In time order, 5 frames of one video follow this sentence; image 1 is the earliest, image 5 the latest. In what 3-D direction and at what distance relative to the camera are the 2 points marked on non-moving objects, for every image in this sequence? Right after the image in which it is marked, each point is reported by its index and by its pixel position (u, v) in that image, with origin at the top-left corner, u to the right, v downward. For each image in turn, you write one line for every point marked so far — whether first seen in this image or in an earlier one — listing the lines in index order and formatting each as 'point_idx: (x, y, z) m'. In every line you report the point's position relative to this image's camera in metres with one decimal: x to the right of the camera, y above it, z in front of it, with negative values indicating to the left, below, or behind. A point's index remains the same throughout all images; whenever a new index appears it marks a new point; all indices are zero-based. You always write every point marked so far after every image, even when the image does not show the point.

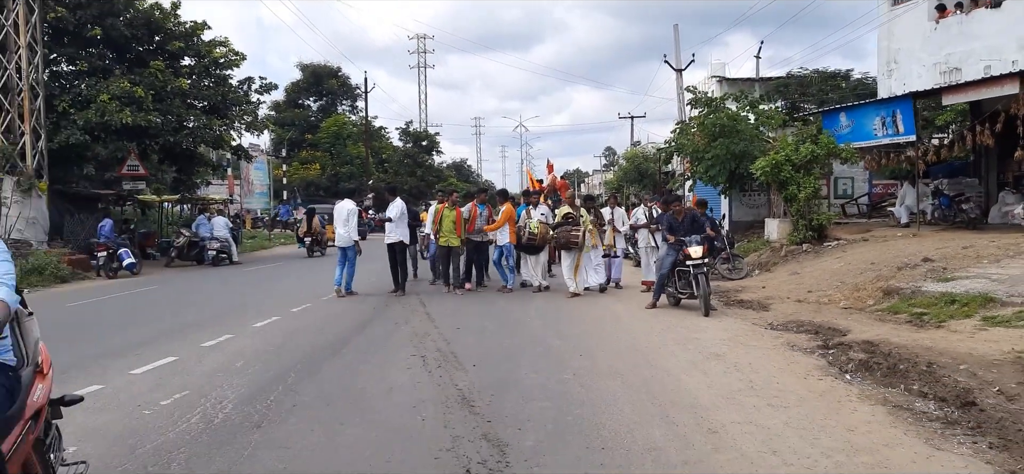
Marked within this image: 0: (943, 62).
0: (+9.4, +3.8, +16.5) m
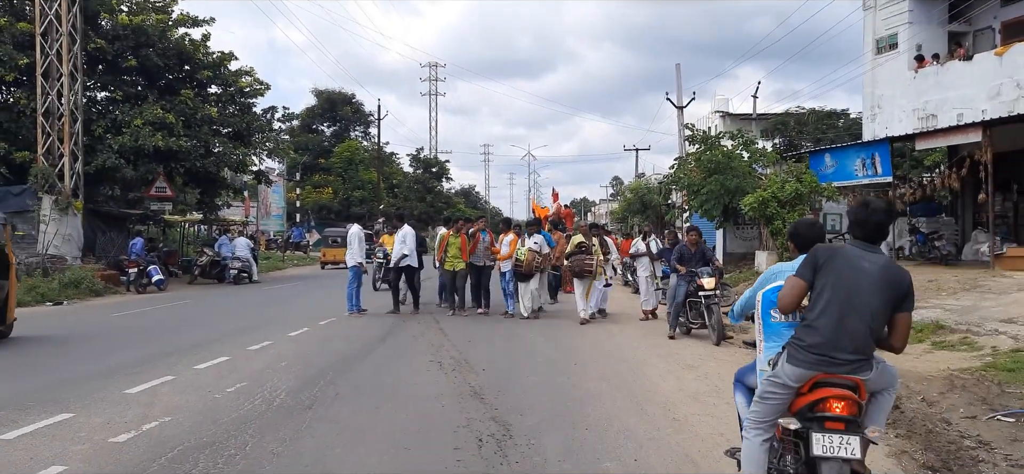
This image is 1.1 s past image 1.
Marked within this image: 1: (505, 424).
0: (+9.6, +3.0, +17.7) m
1: (-0.1, -1.4, +5.7) m
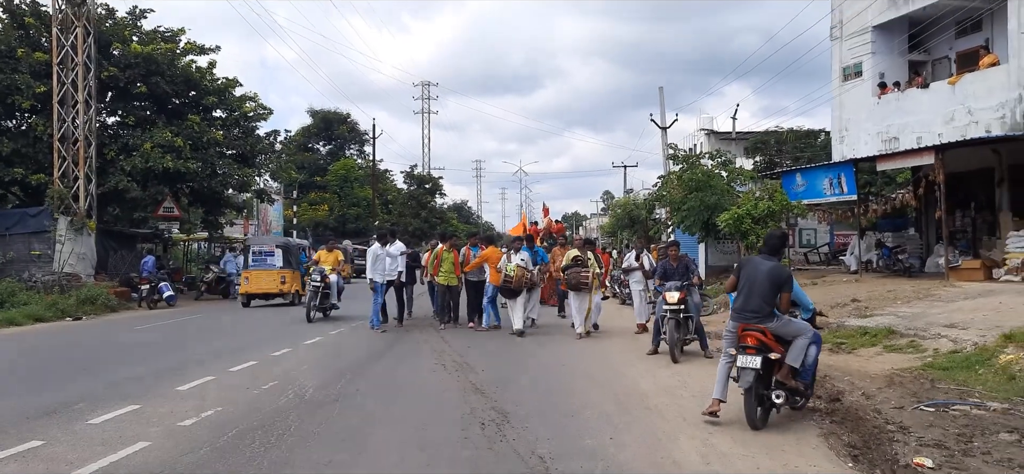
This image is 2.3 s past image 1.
0: (+9.4, +2.7, +18.9) m
1: (-0.1, -1.6, +6.8) m
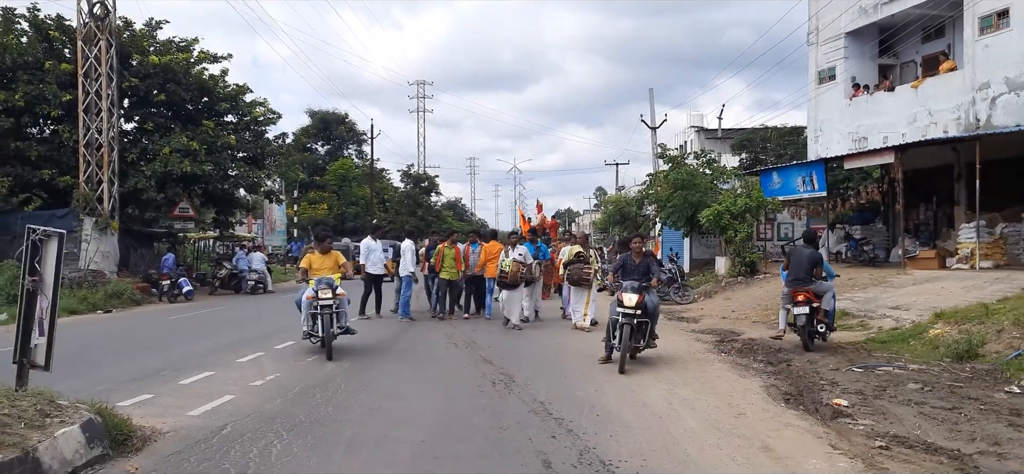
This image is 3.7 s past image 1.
0: (+9.3, +2.9, +20.5) m
1: (0.0, -1.5, +8.3) m
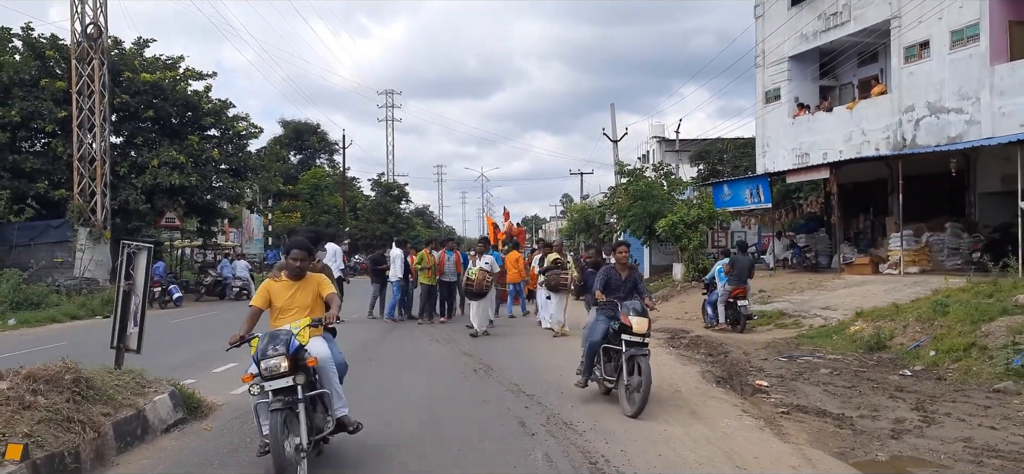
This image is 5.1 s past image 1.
0: (+8.5, +2.6, +22.3) m
1: (-0.3, -1.7, +9.7) m
